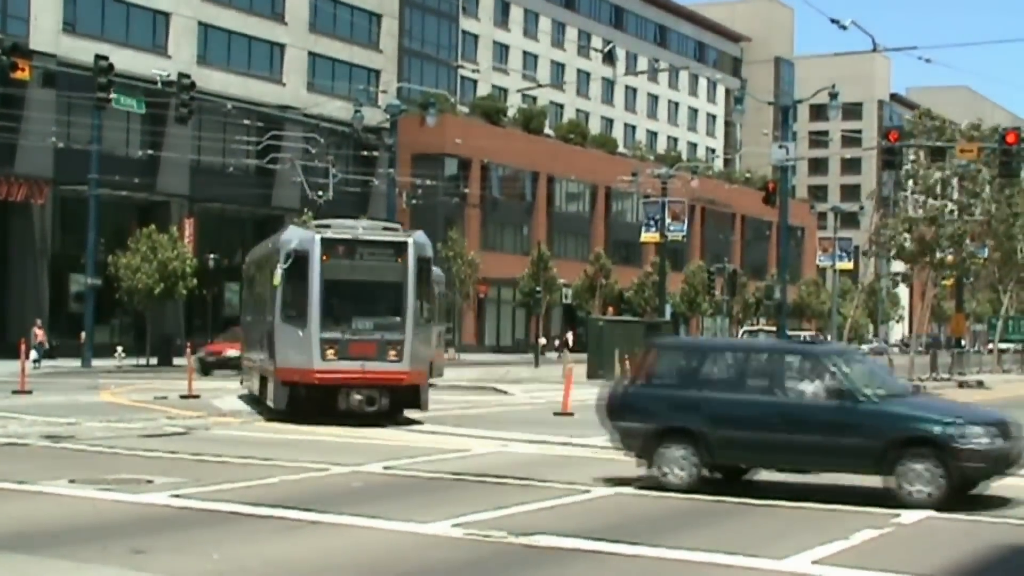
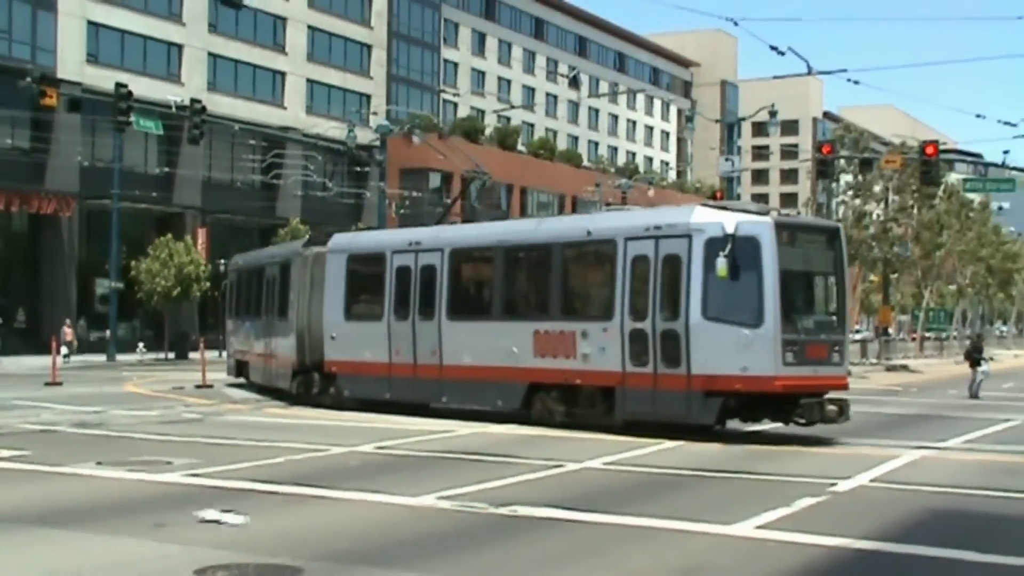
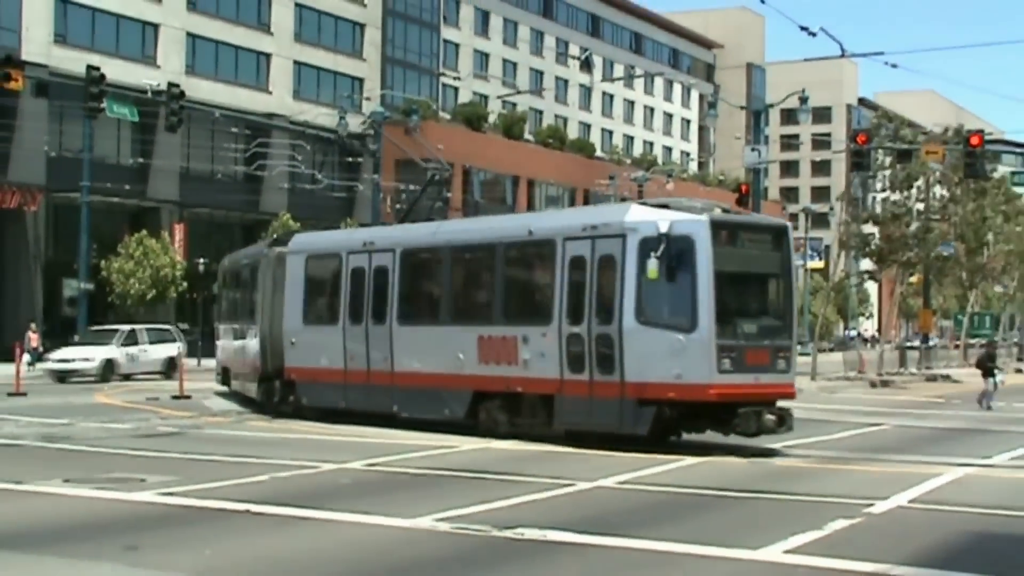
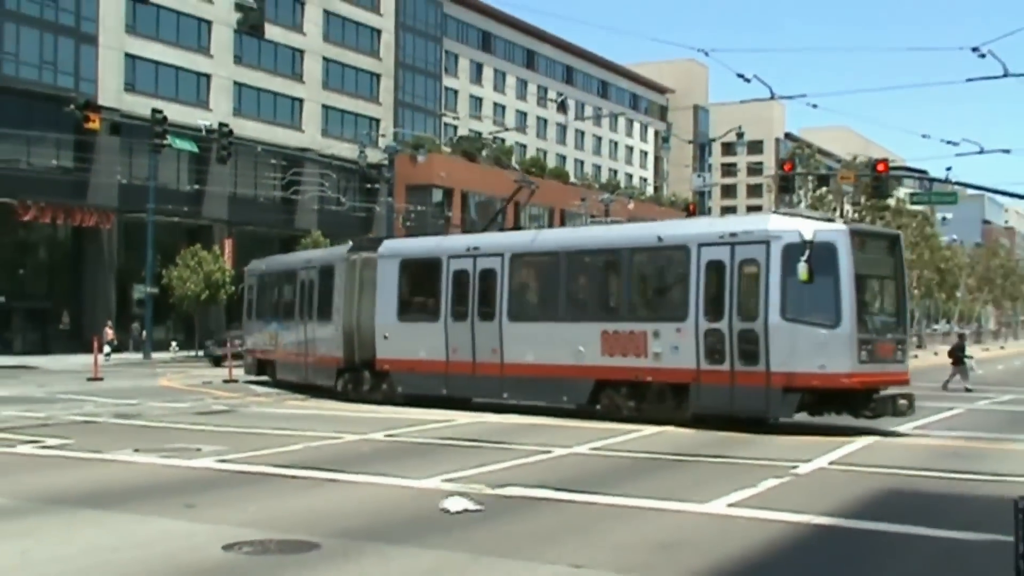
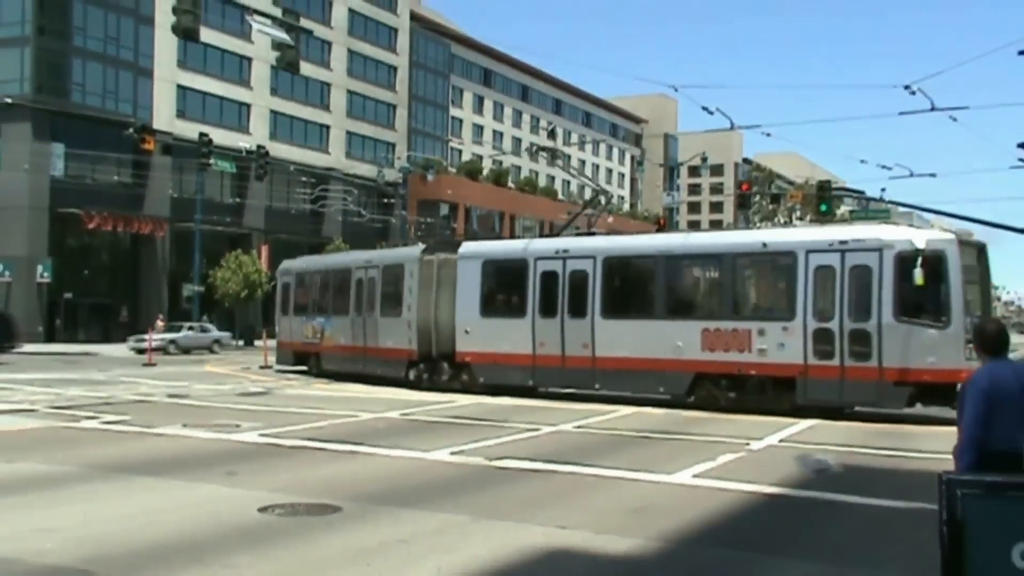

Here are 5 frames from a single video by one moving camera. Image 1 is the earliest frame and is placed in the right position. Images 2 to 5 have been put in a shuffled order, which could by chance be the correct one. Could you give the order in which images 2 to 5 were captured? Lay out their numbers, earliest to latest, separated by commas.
3, 2, 4, 5
